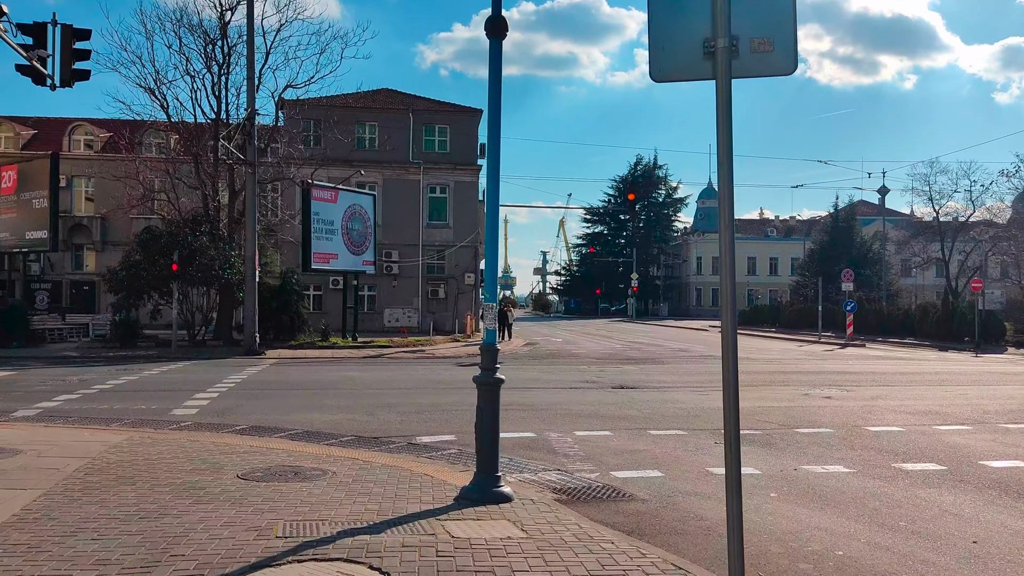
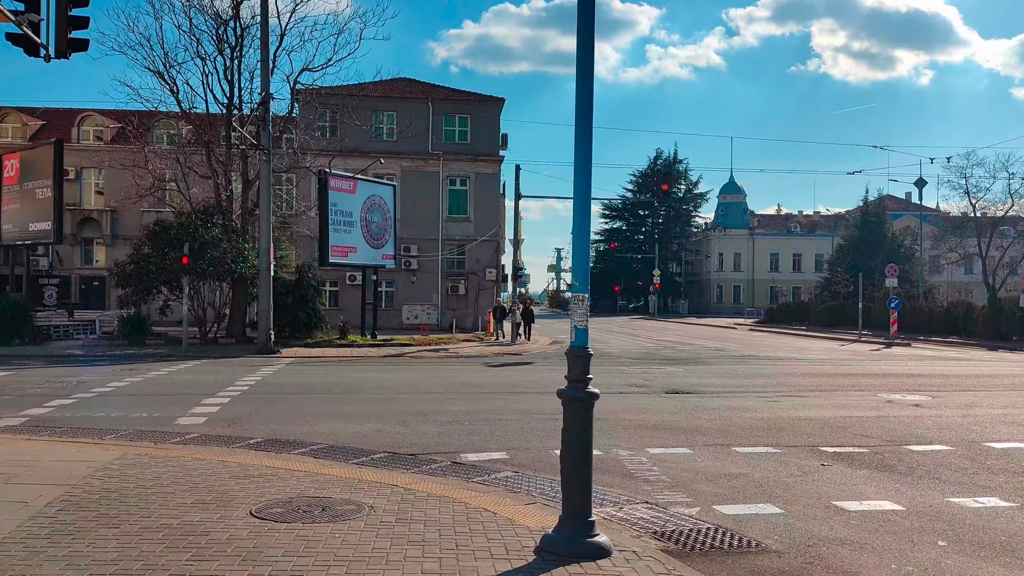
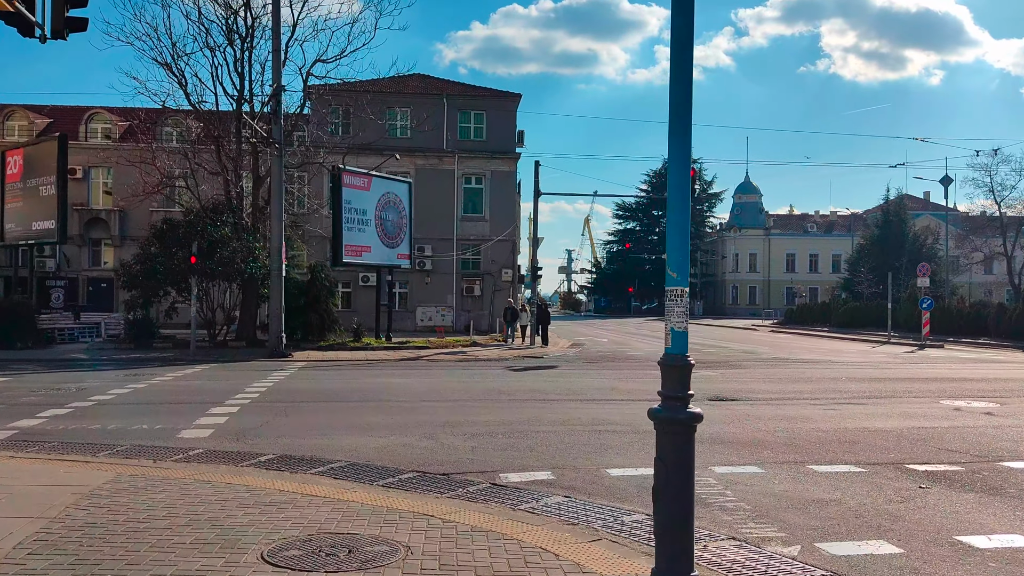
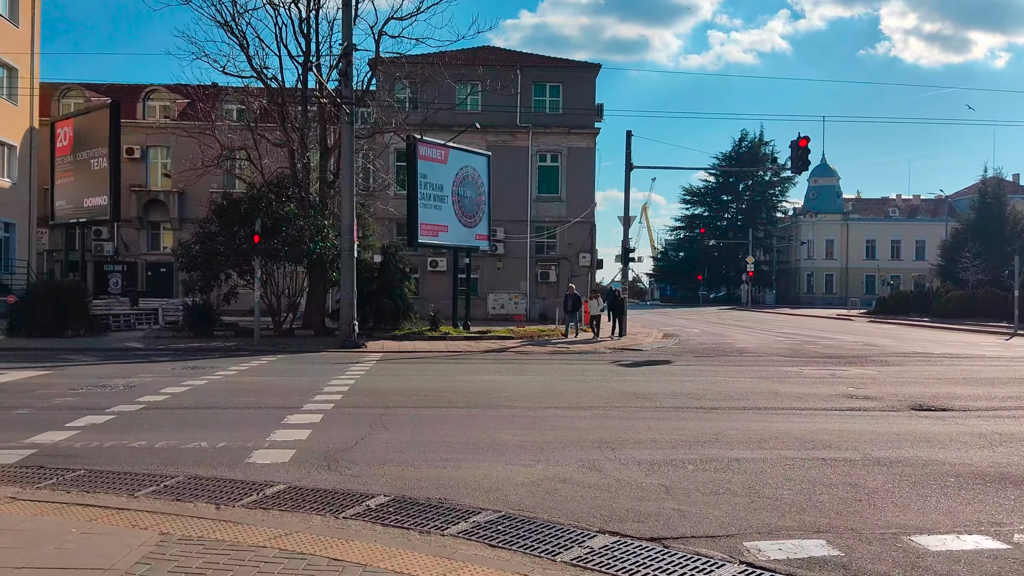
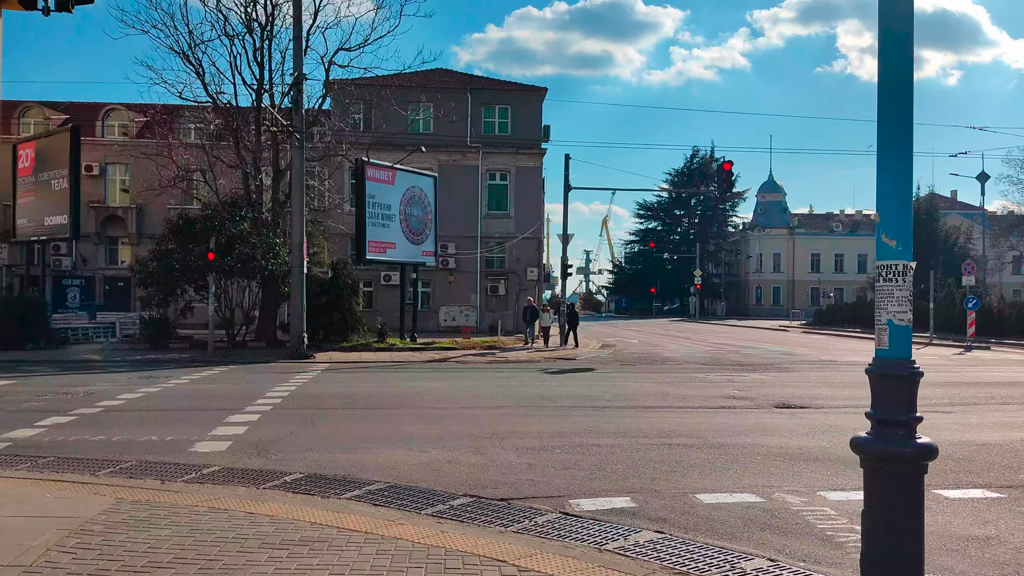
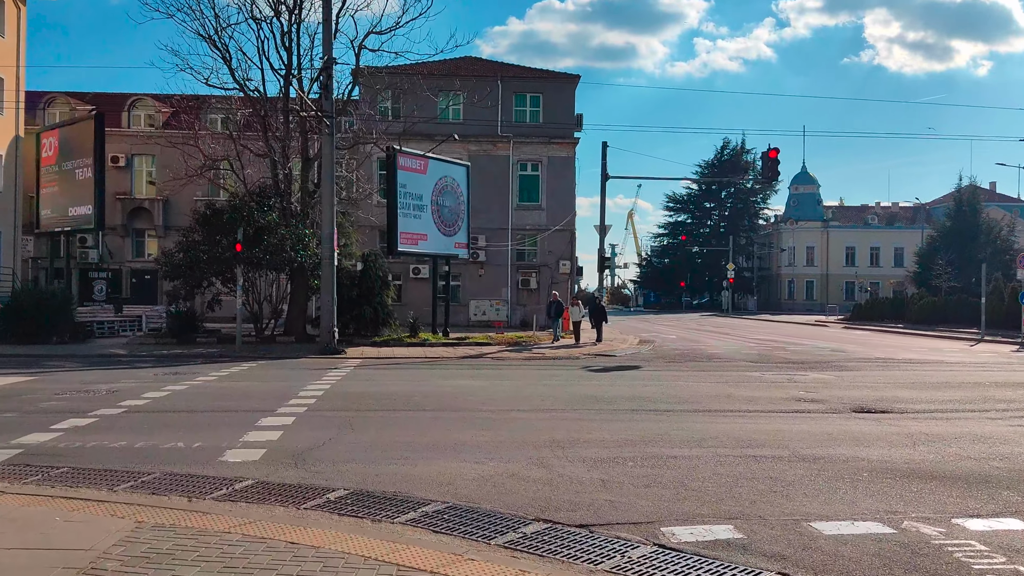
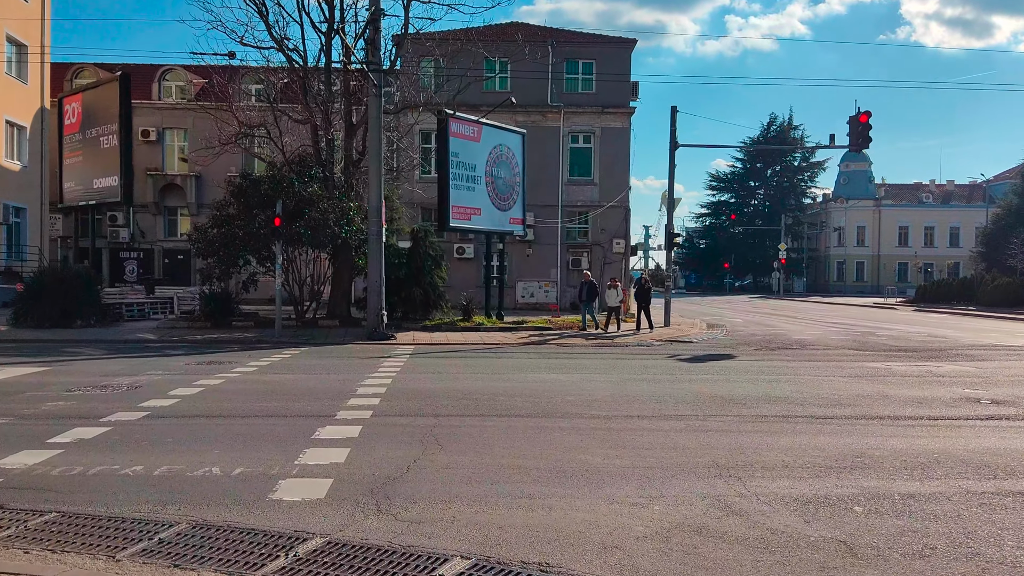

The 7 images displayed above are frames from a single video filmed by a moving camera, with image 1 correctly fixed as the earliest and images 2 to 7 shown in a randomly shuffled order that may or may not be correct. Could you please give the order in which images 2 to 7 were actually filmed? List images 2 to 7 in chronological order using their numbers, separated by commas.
2, 3, 5, 6, 4, 7
